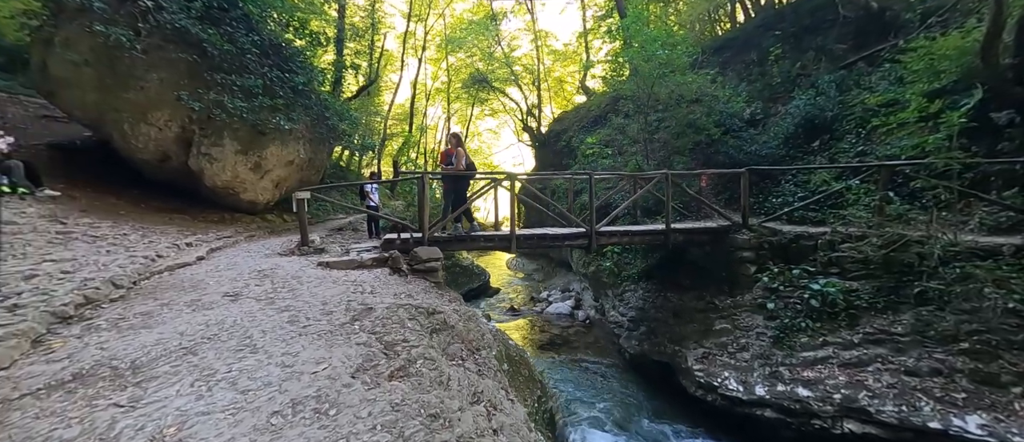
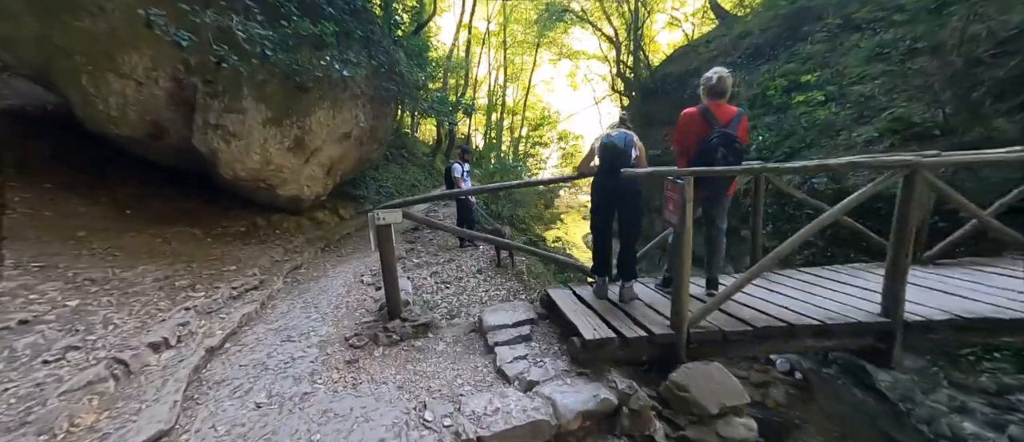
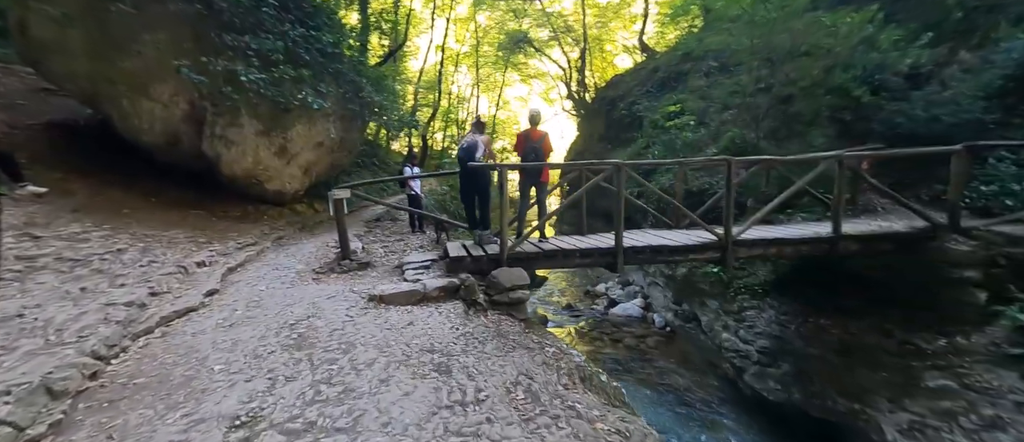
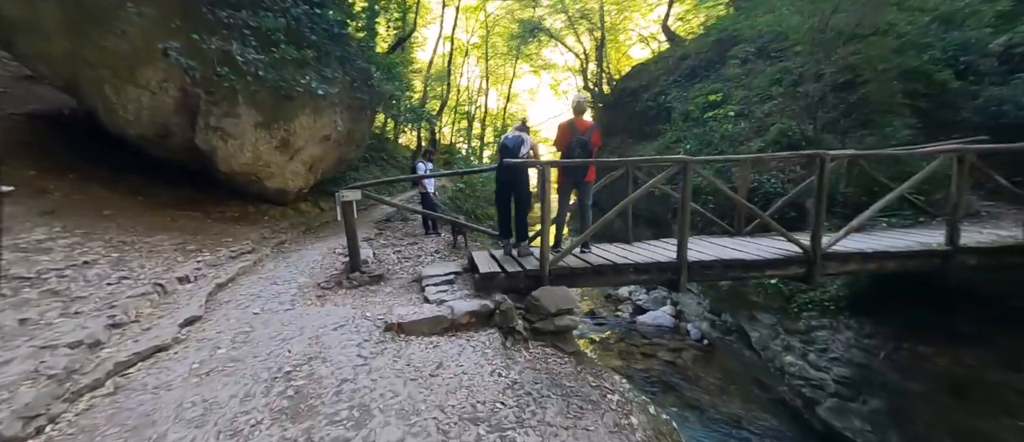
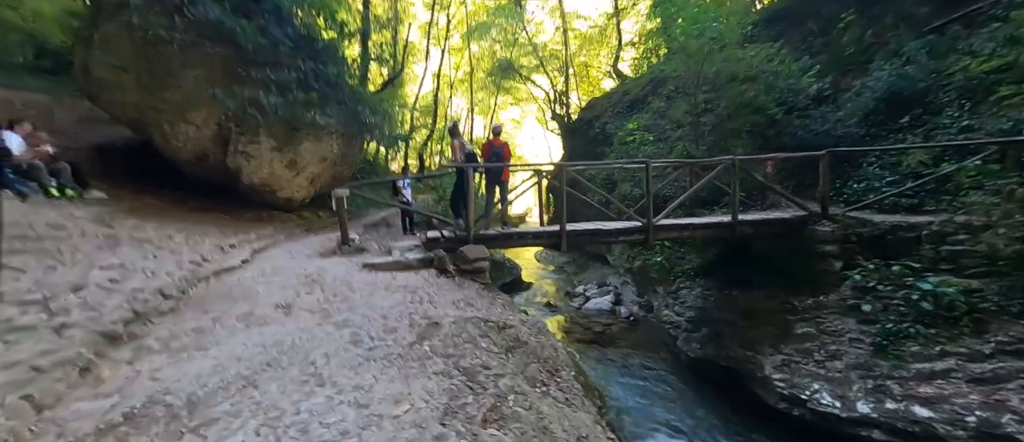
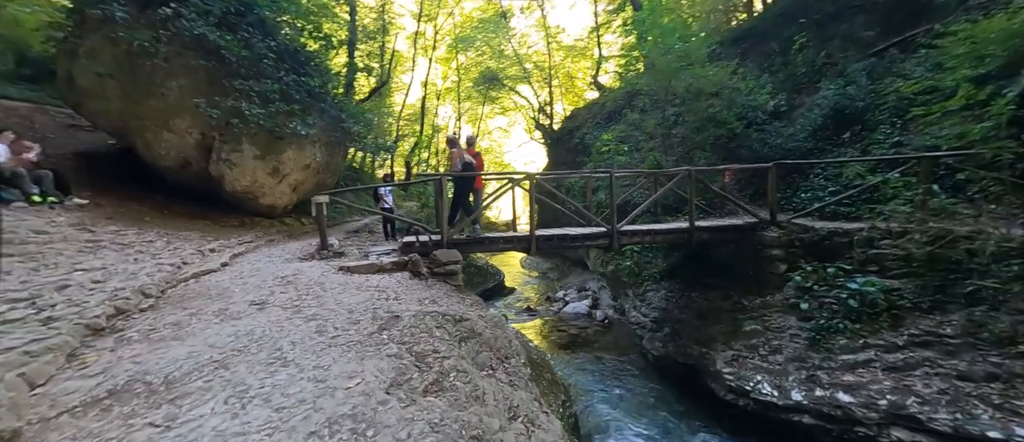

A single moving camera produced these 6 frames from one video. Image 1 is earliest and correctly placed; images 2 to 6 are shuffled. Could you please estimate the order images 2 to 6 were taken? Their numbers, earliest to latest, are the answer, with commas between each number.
6, 5, 3, 4, 2
